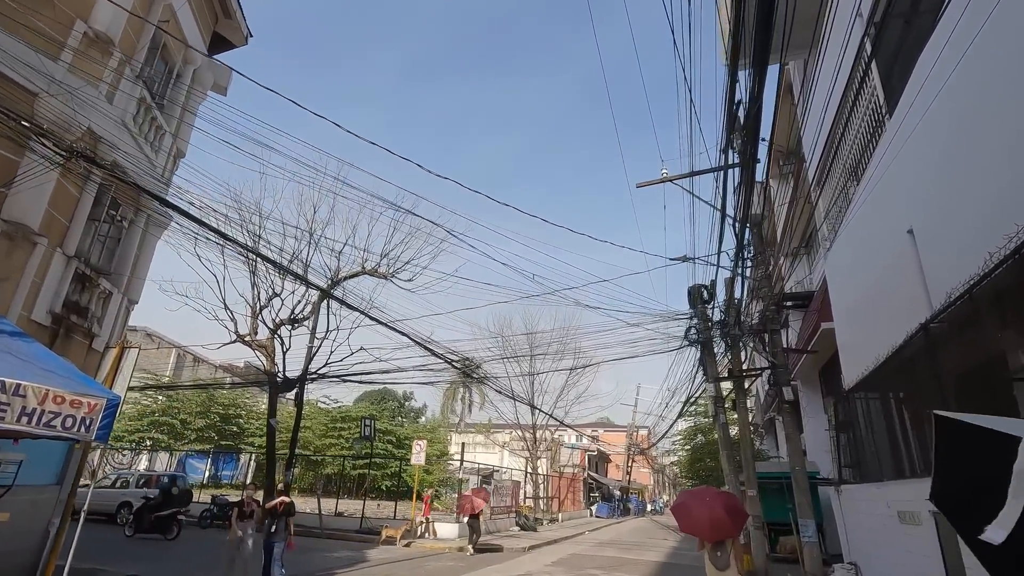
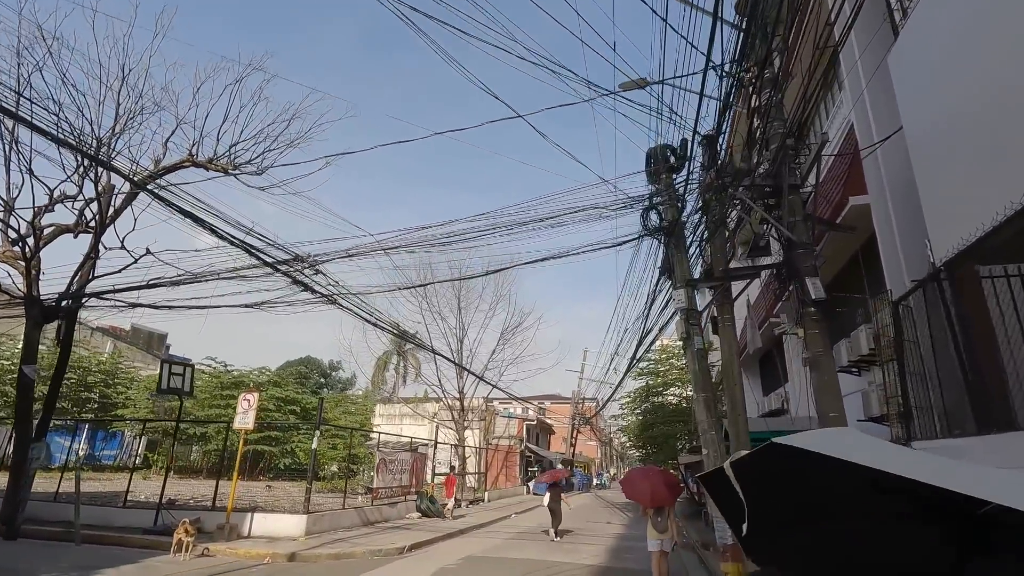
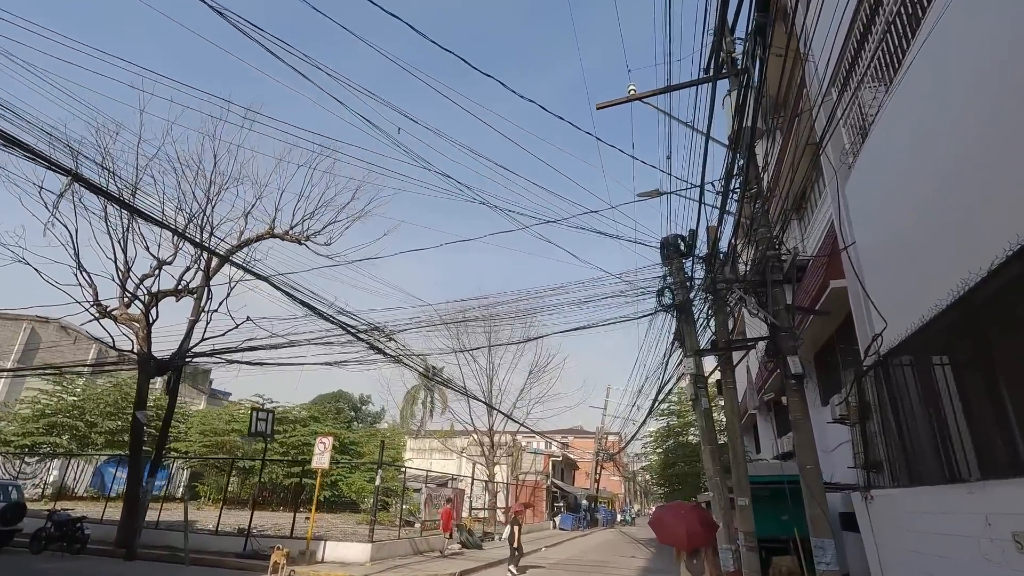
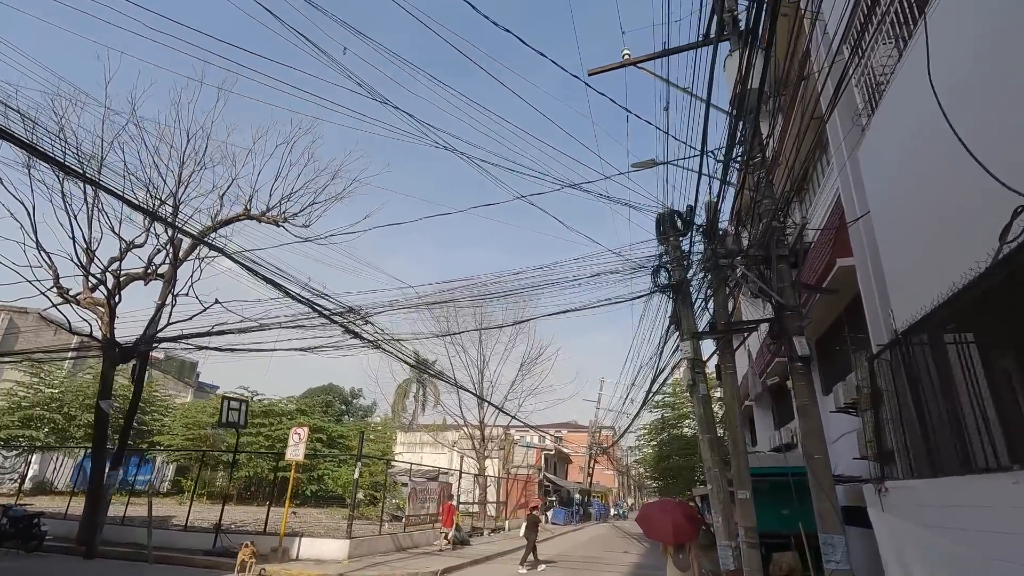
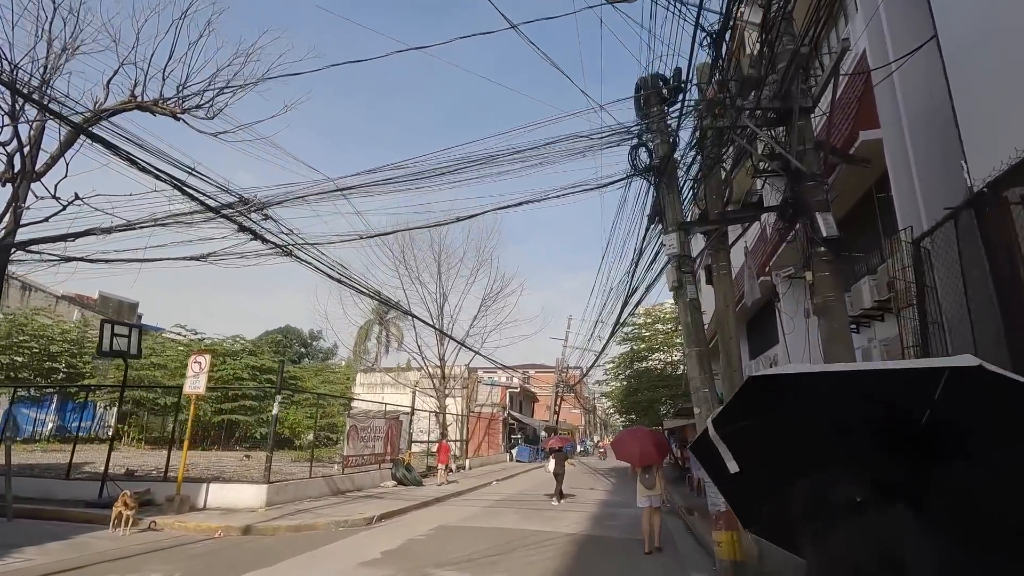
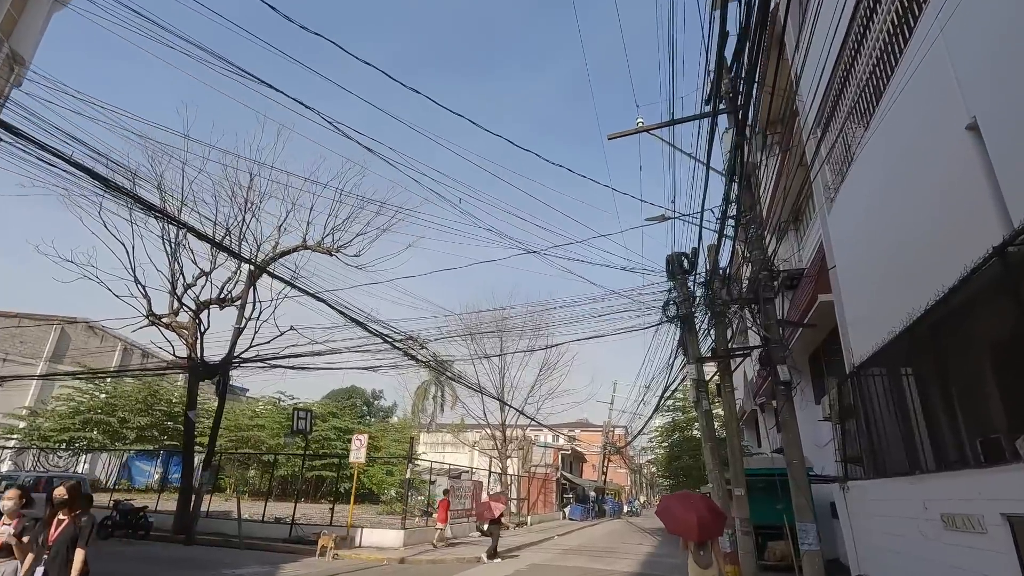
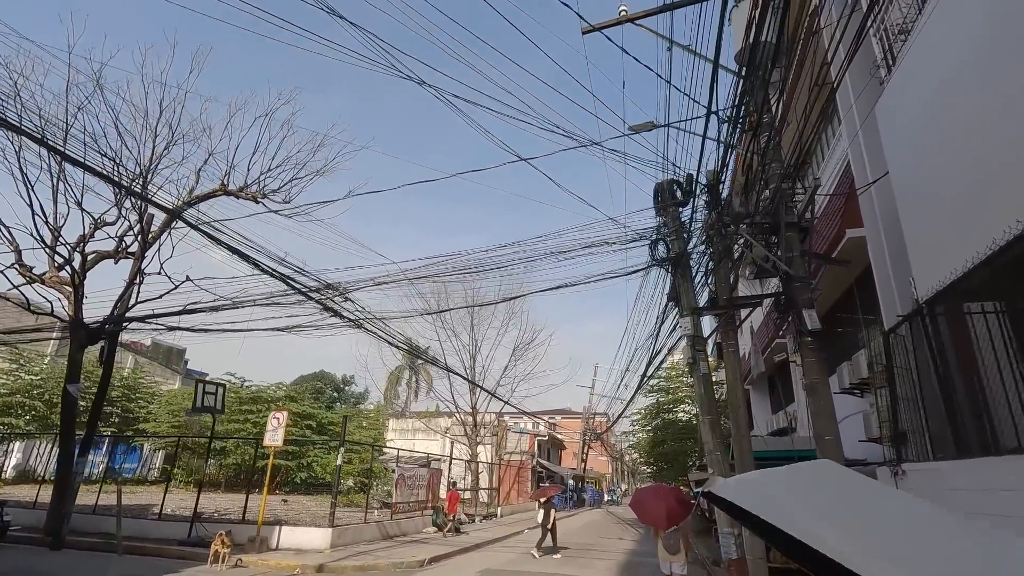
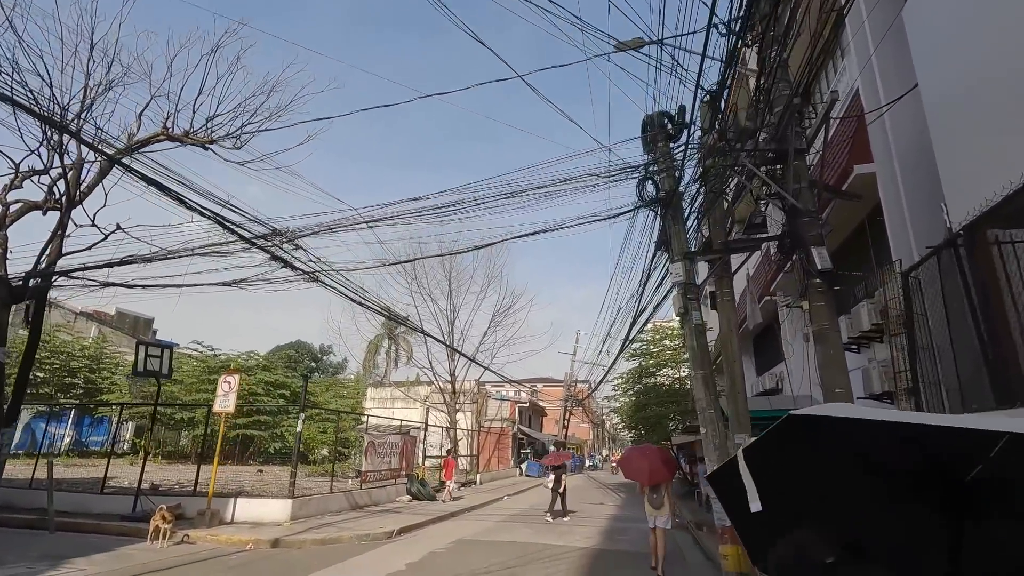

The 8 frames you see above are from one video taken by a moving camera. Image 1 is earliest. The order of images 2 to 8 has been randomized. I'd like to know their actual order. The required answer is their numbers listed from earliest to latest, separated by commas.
6, 3, 4, 7, 2, 8, 5
